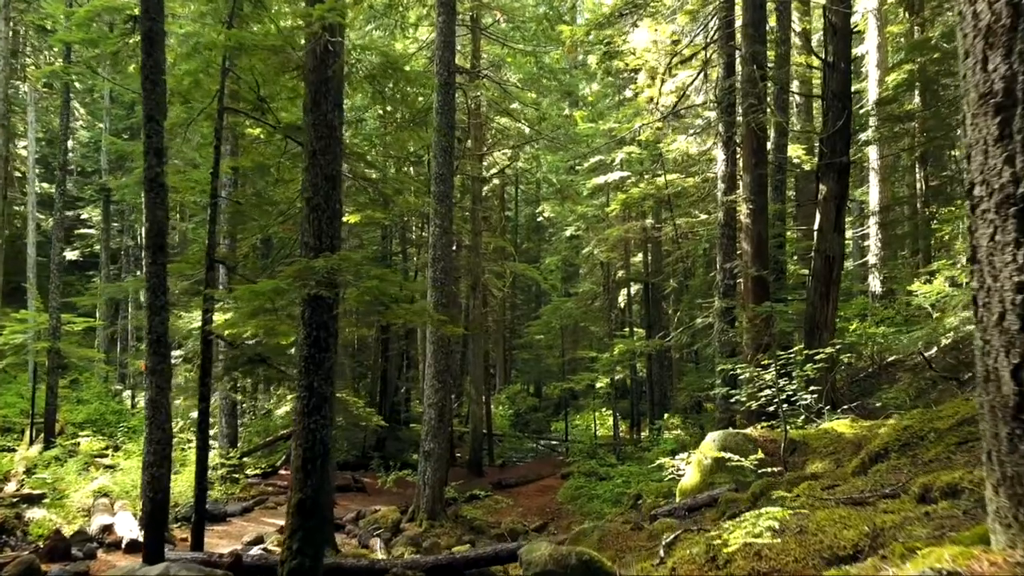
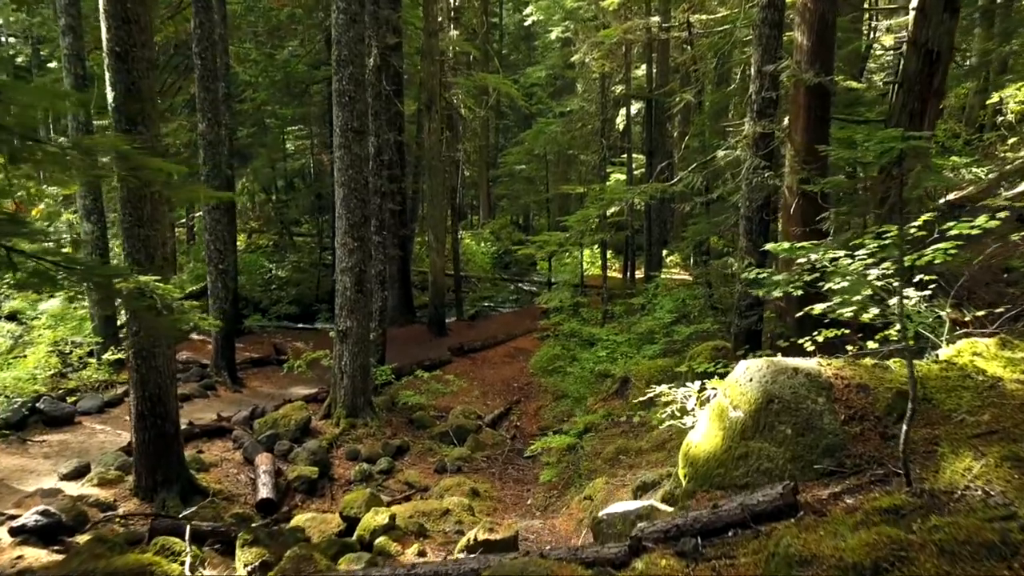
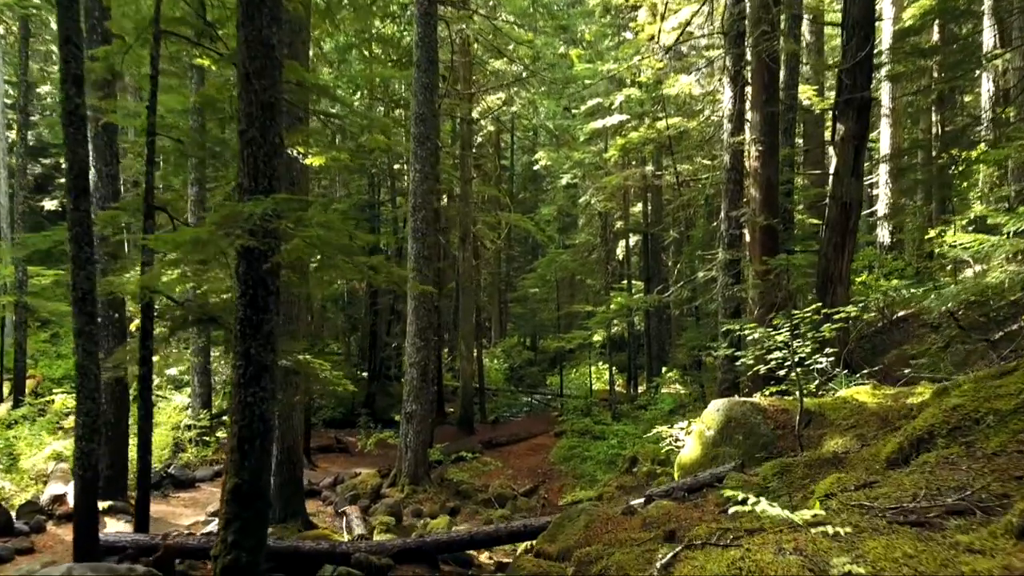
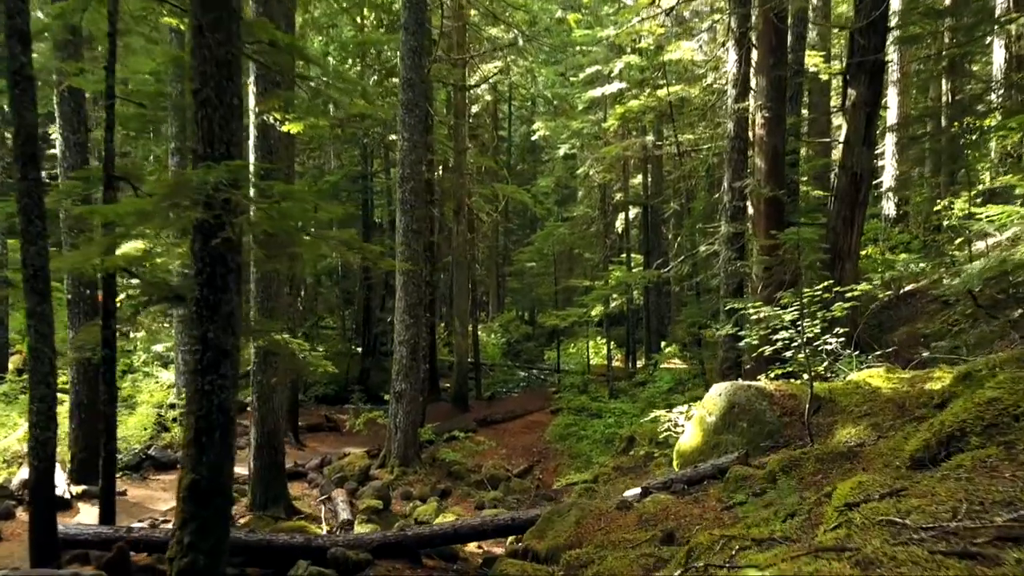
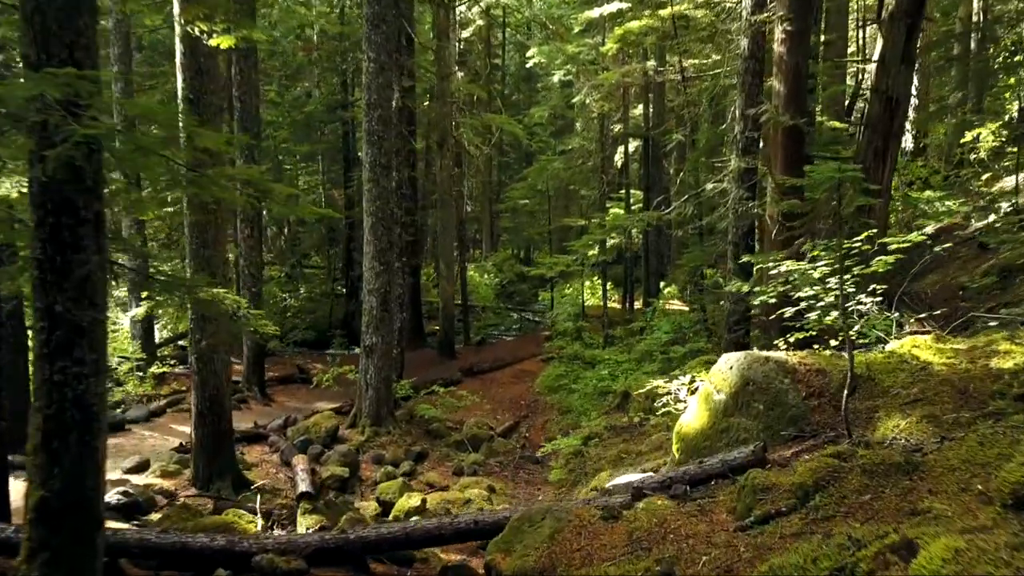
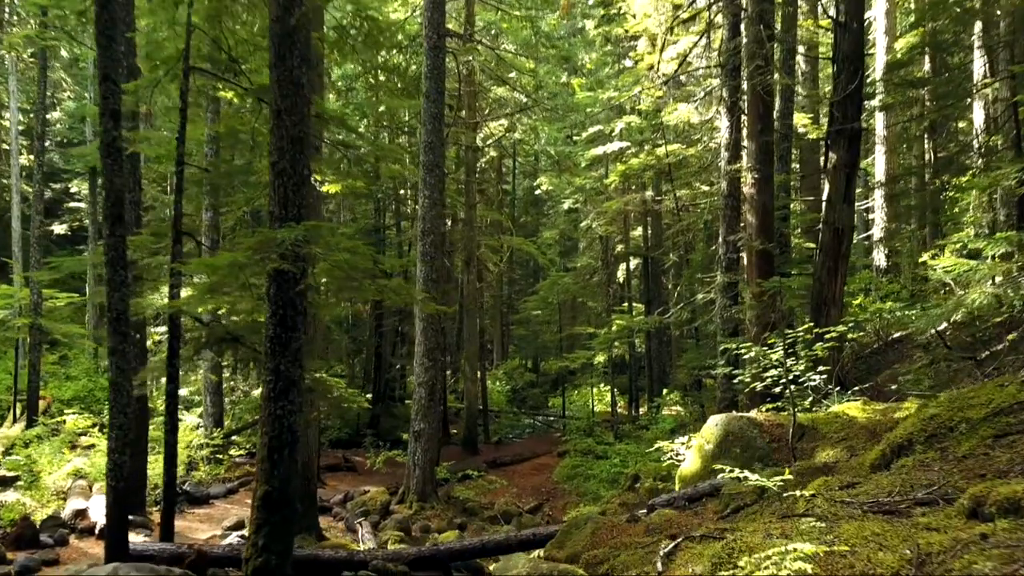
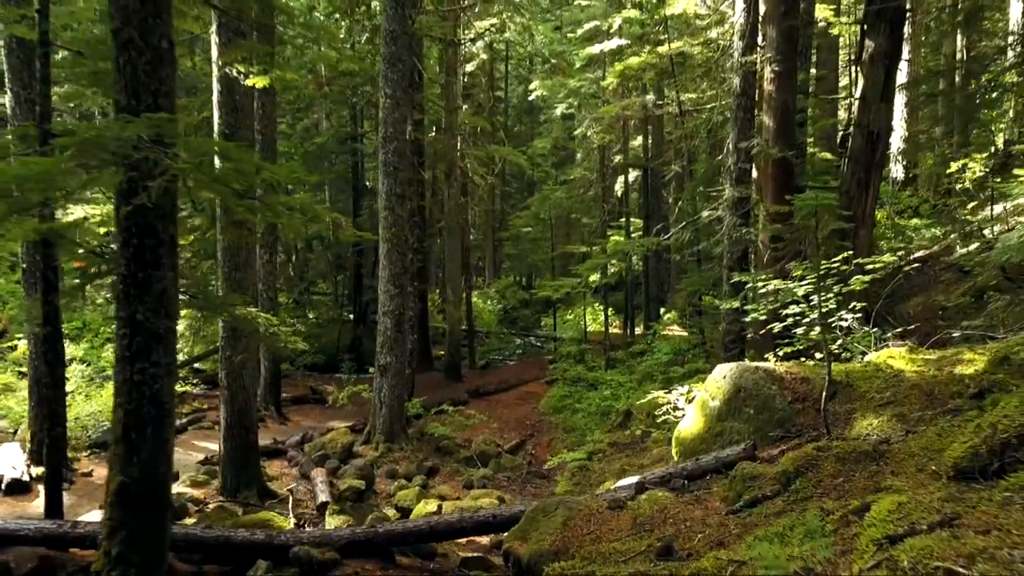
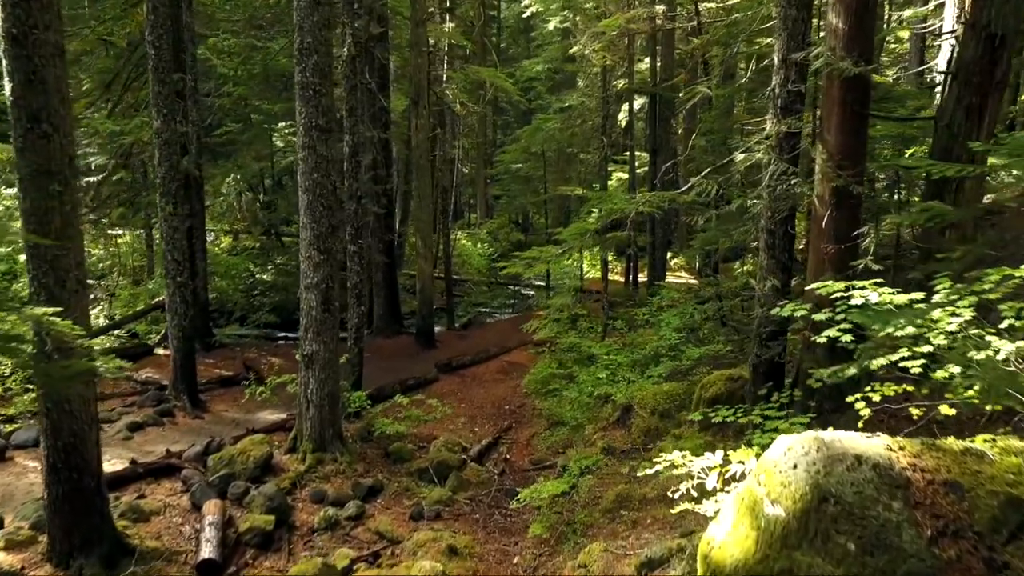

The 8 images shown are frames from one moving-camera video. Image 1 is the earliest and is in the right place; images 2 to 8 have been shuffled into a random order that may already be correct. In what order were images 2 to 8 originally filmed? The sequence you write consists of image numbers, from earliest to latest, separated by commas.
6, 3, 4, 7, 5, 2, 8
